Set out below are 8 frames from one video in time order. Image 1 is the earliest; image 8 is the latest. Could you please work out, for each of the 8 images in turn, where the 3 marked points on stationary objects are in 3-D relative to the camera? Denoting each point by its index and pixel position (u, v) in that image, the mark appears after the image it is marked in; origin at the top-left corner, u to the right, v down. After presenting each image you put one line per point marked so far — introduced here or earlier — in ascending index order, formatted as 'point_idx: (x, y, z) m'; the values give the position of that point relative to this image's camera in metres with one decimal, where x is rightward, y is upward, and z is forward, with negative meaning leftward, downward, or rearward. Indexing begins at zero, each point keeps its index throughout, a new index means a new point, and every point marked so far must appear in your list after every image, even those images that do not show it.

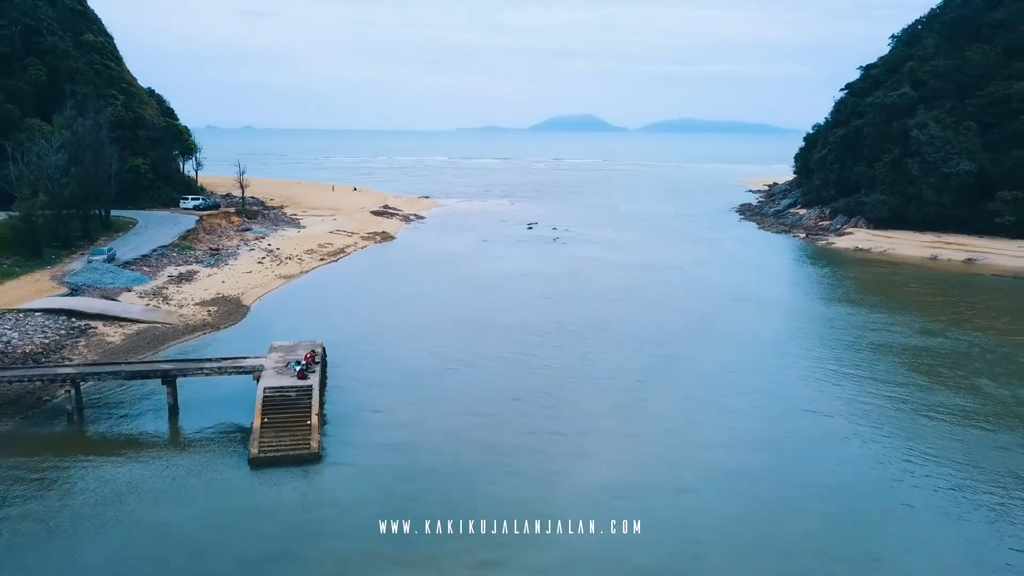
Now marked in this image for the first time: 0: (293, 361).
0: (-4.5, -1.5, +17.2) m
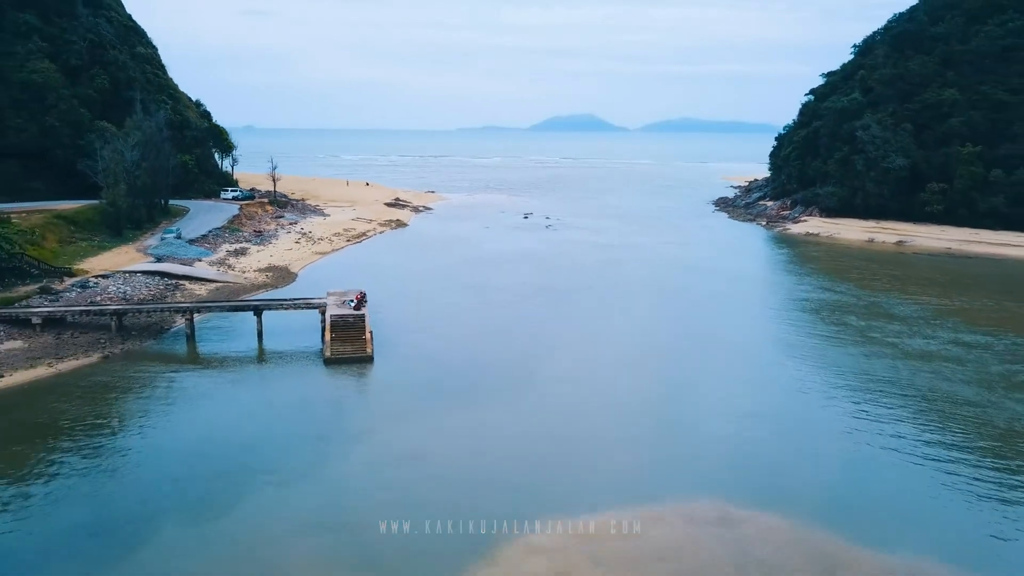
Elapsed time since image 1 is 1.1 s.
0: (-4.6, -0.4, +23.5) m
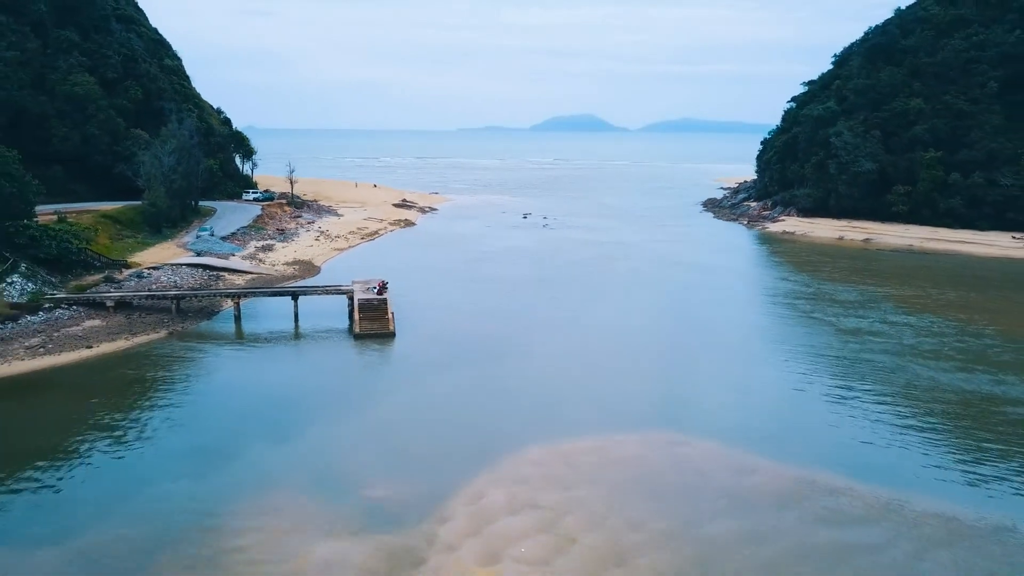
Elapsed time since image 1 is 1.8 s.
0: (-4.7, 0.0, +27.4) m
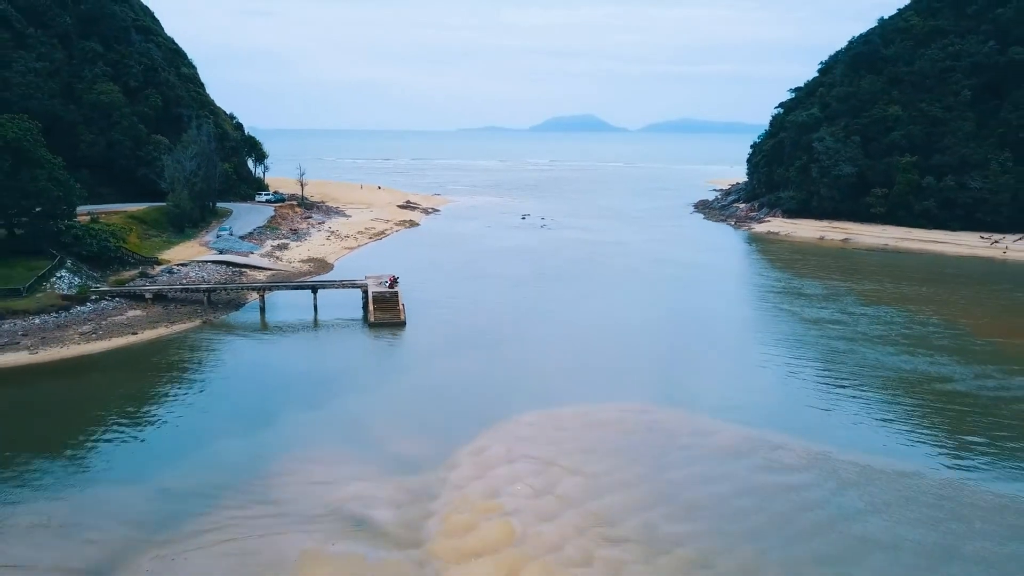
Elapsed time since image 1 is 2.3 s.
0: (-4.7, +0.2, +30.2) m
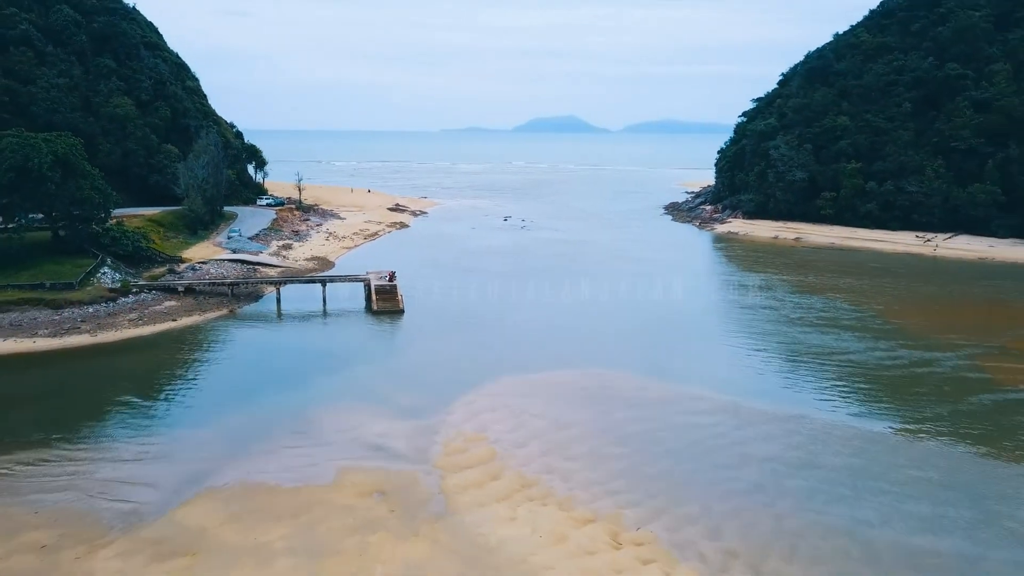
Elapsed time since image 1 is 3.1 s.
0: (-5.5, +0.5, +34.7) m
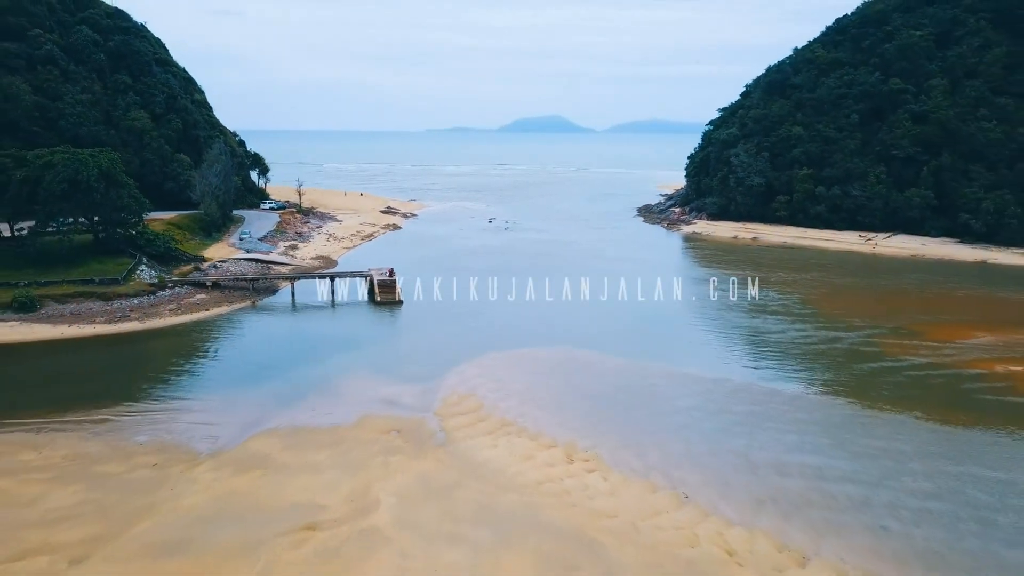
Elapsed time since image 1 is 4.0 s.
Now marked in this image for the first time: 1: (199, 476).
0: (-6.3, +0.7, +39.9) m
1: (-7.1, -4.2, +18.3) m
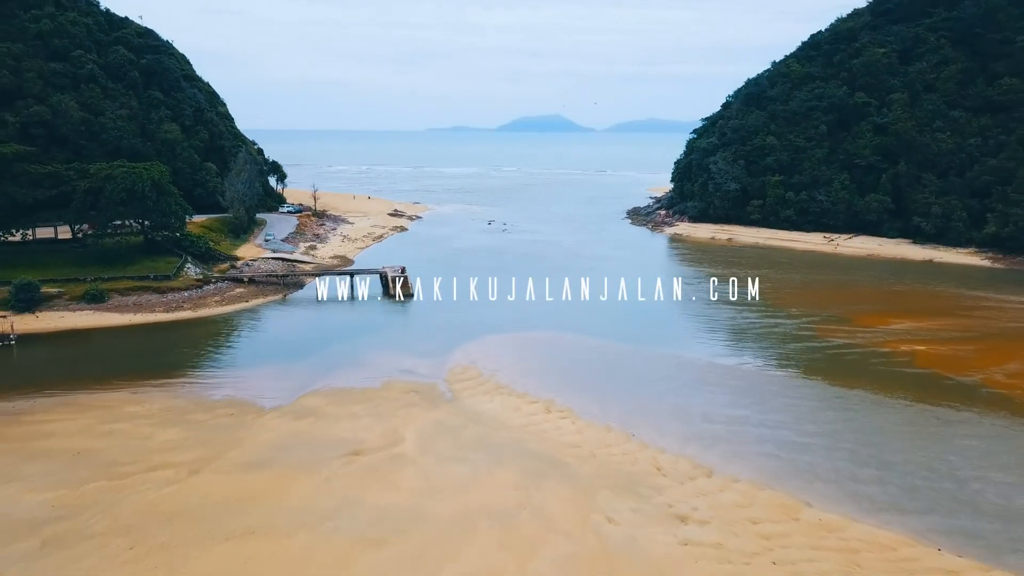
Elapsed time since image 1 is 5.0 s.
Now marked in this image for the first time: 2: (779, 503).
0: (-6.6, +1.0, +45.8) m
1: (-7.3, -4.0, +24.2) m
2: (+6.2, -5.0, +18.8) m
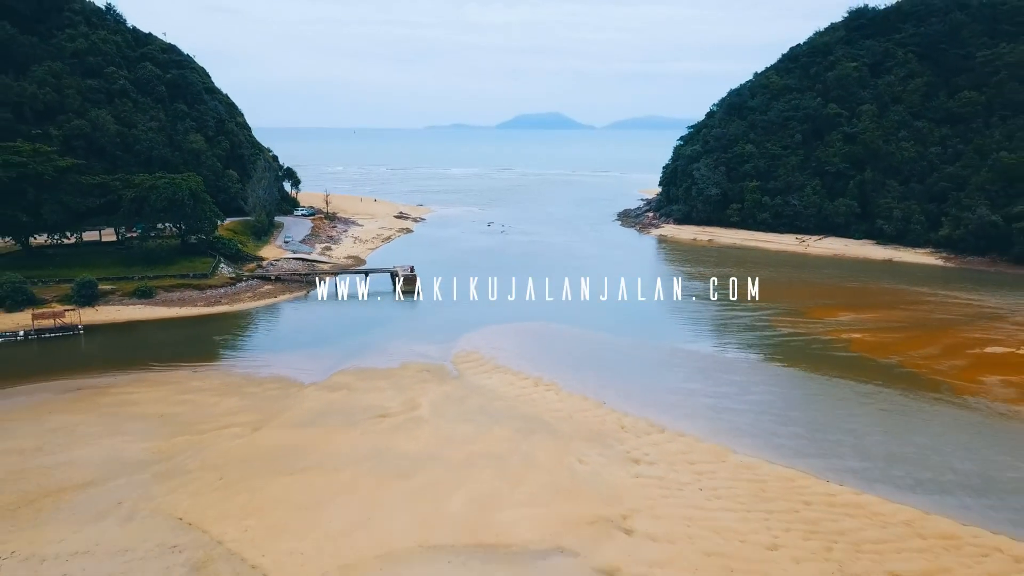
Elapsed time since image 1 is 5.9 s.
0: (-6.8, +1.2, +51.3) m
1: (-7.5, -3.9, +29.7) m
2: (+6.0, -4.9, +24.4) m
